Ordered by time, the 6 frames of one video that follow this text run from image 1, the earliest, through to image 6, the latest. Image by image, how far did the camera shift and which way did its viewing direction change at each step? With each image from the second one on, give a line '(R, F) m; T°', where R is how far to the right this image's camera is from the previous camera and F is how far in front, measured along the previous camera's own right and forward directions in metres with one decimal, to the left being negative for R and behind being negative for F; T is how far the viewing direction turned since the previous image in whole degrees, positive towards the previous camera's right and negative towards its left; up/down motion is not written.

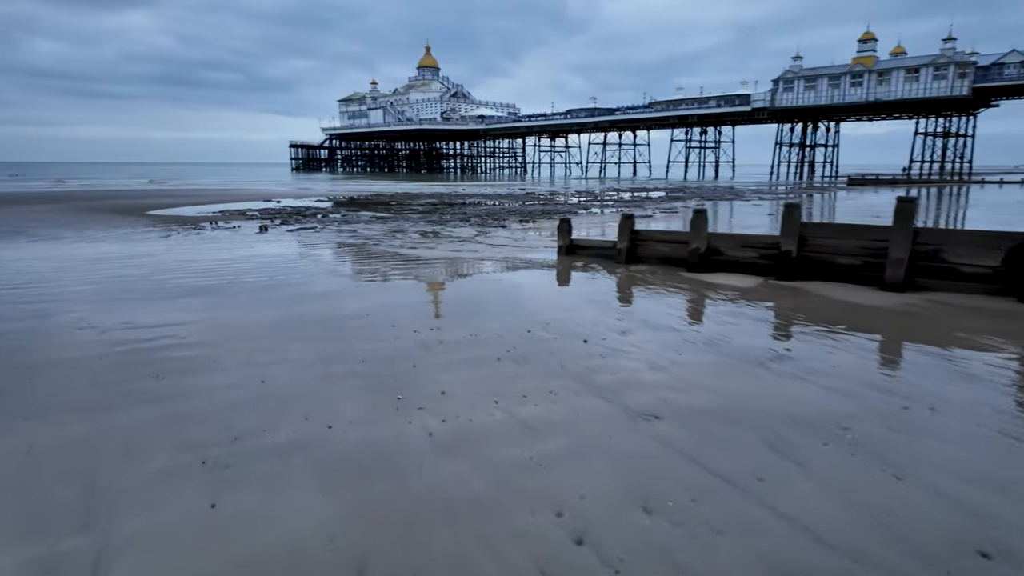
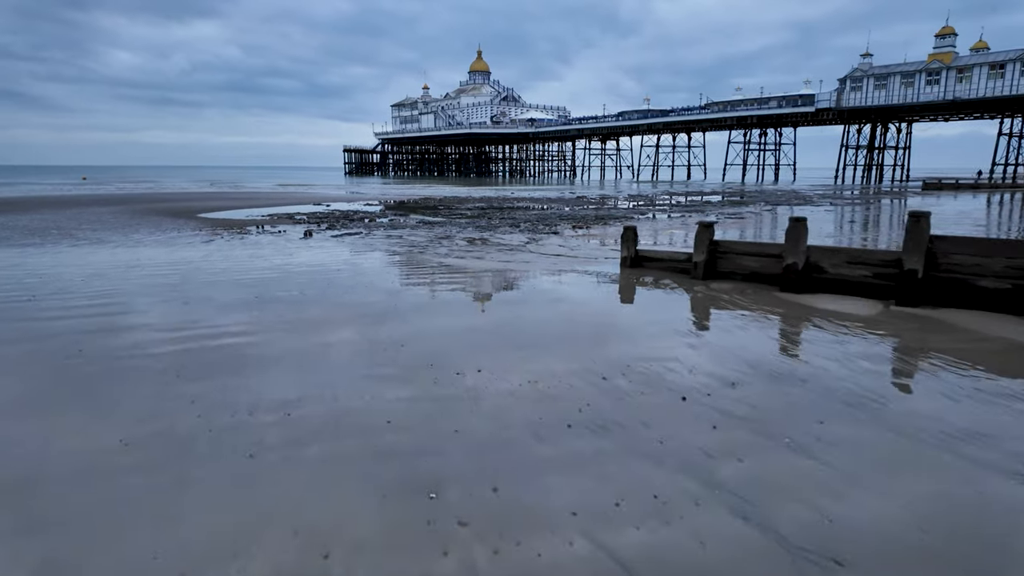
(-0.2, +1.2) m; -5°
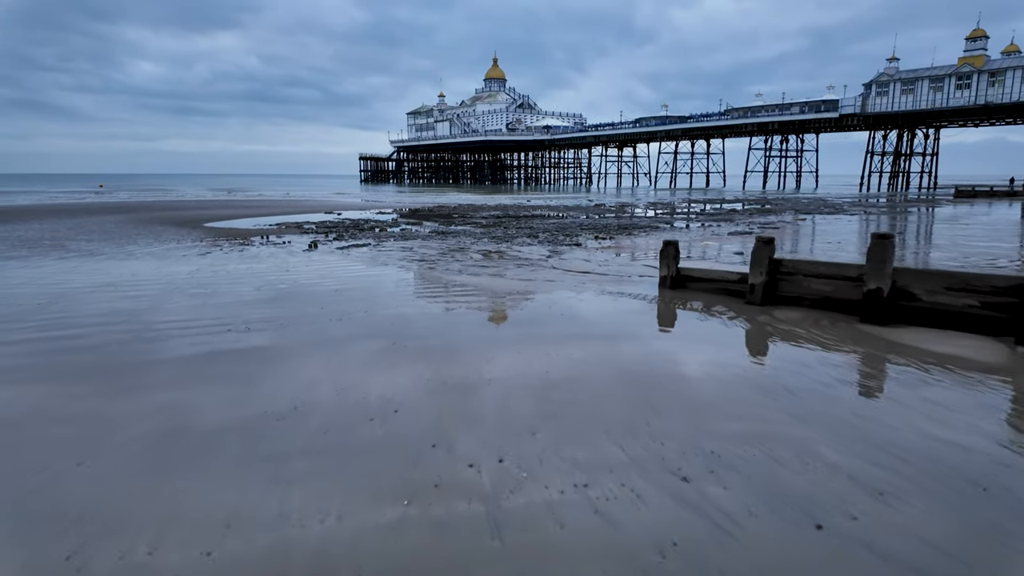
(-0.1, +1.3) m; -1°
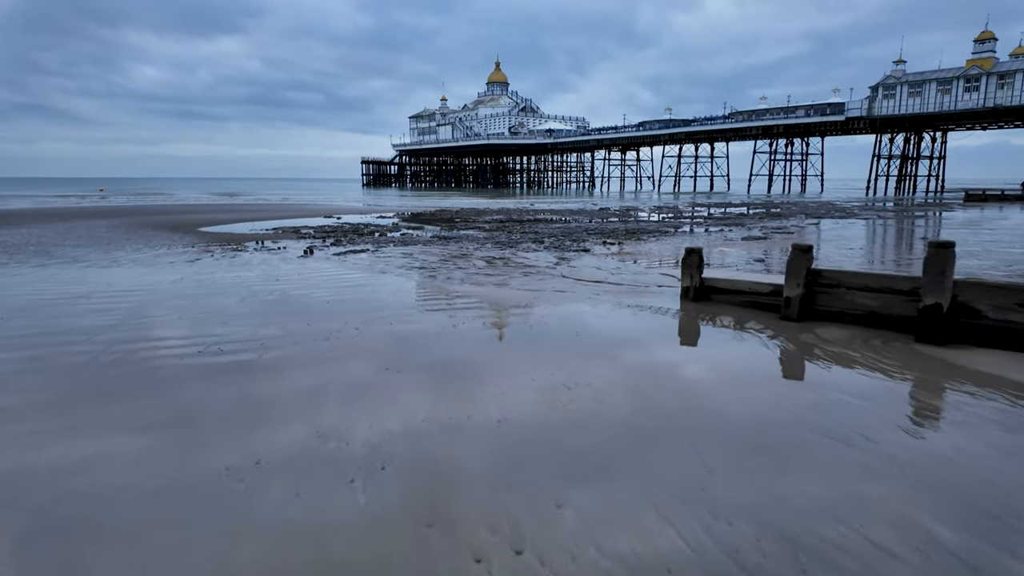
(-0.1, +0.8) m; 0°
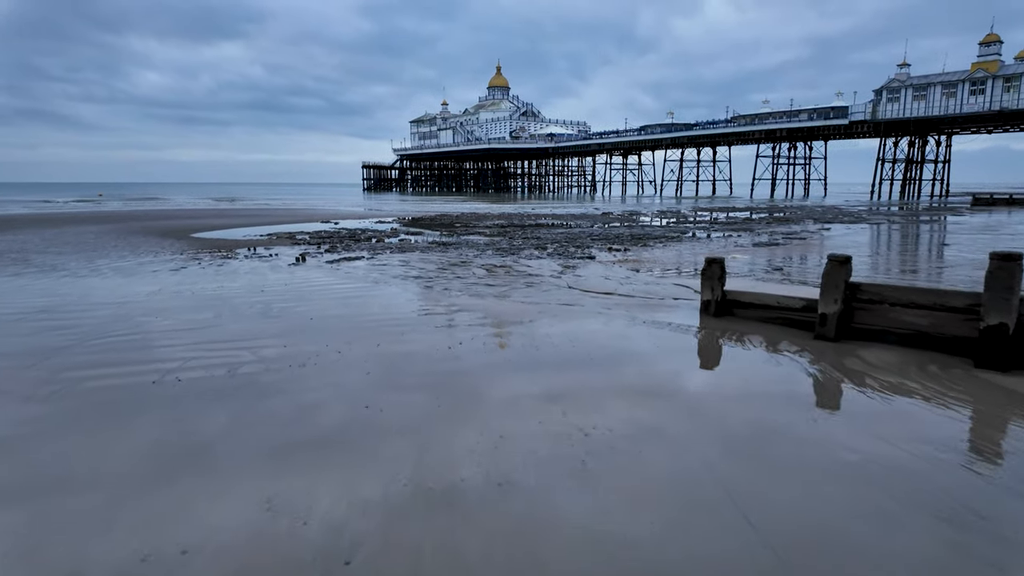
(0.0, +0.7) m; 0°
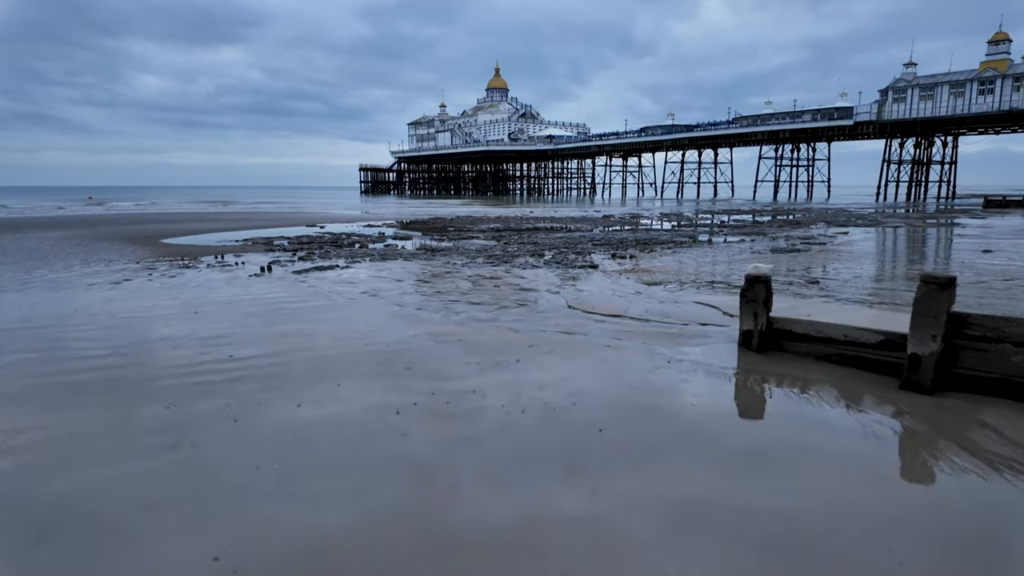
(+0.2, +1.7) m; 0°
